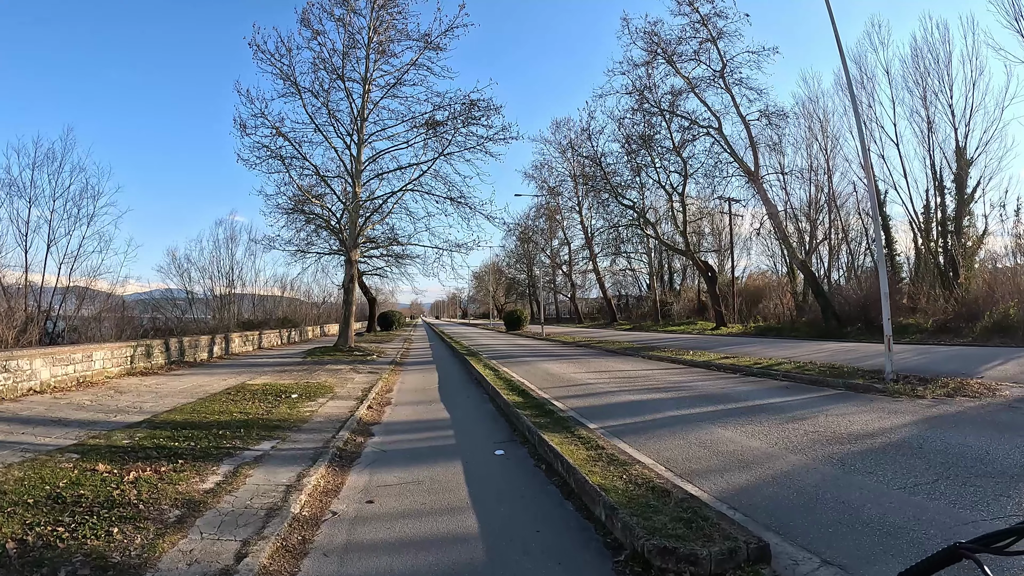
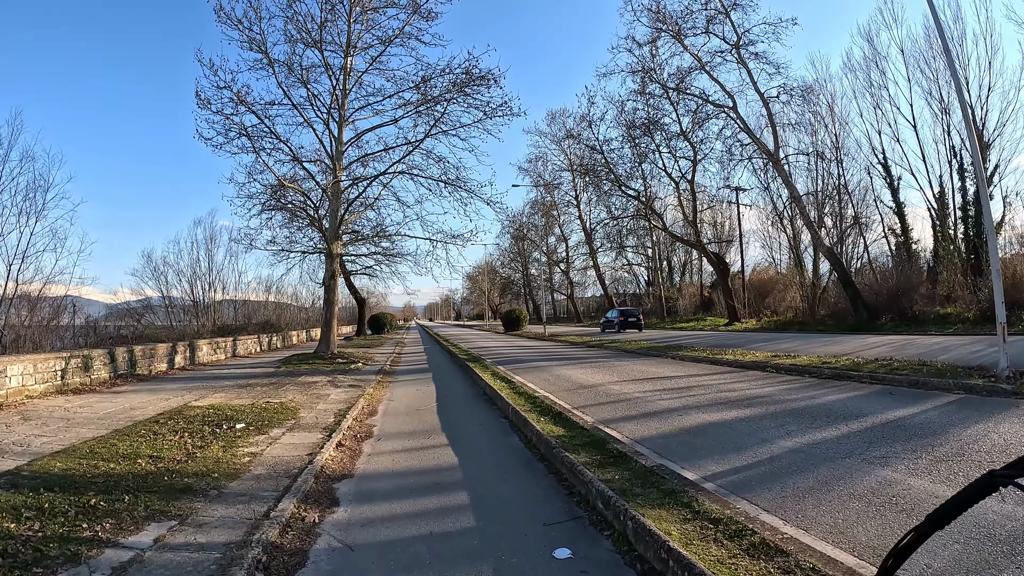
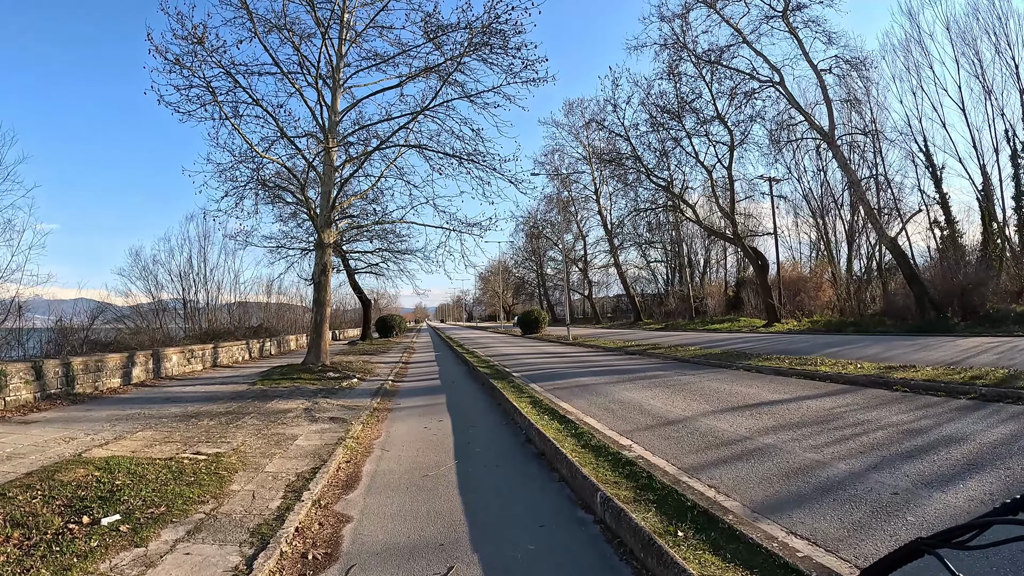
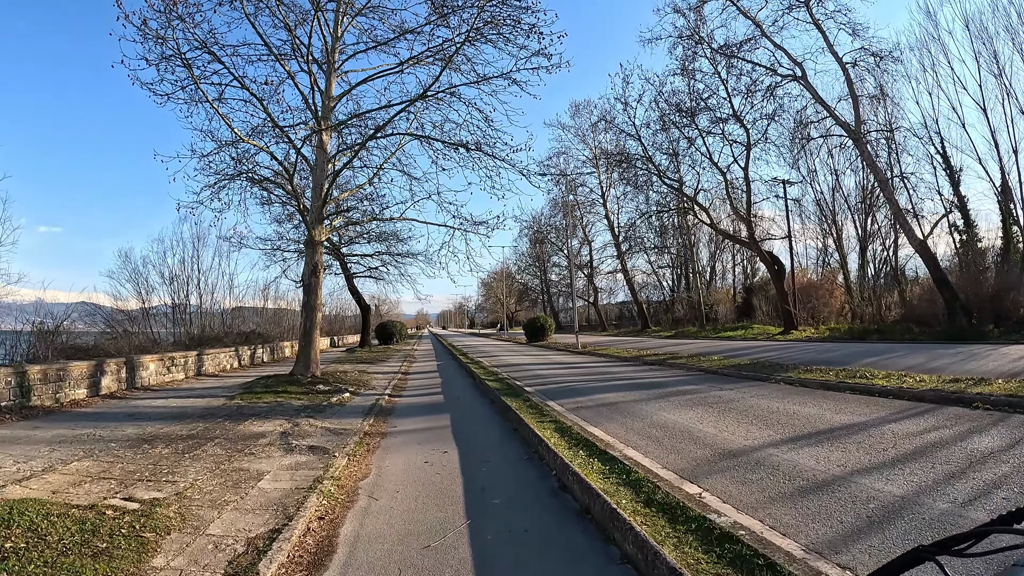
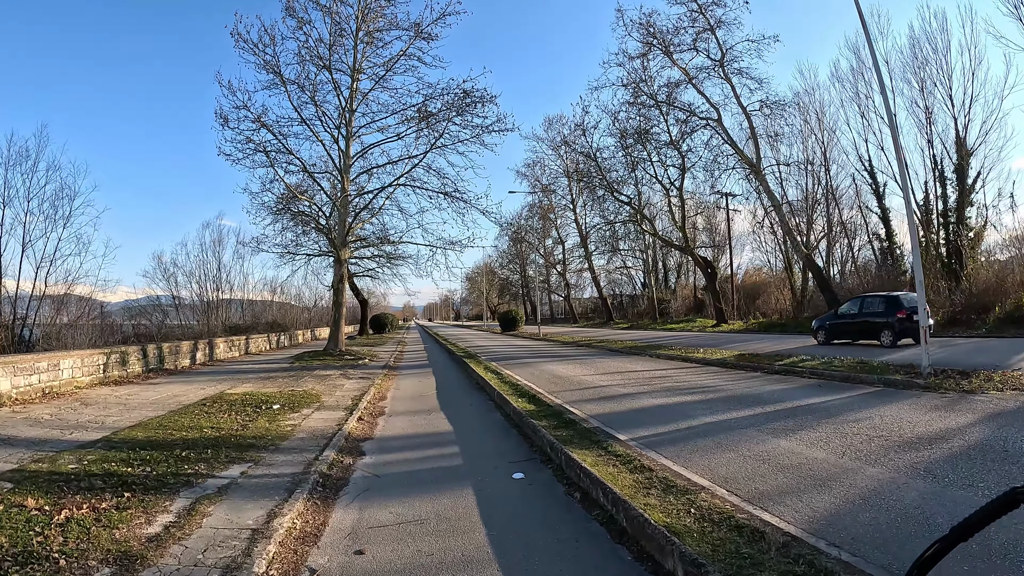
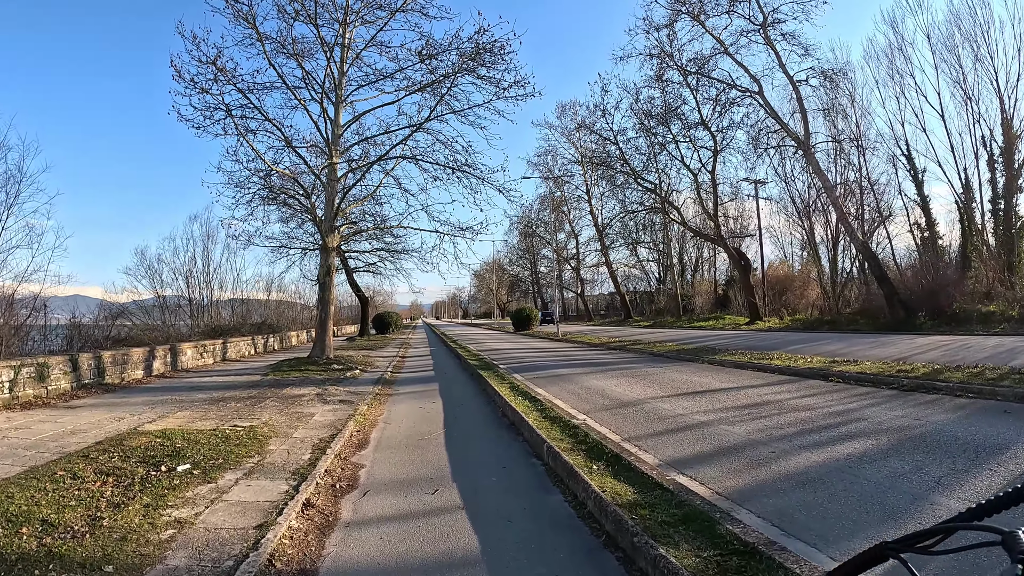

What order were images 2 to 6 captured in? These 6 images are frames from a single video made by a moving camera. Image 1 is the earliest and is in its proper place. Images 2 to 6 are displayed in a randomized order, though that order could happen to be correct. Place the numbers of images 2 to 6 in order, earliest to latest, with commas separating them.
5, 2, 6, 3, 4
